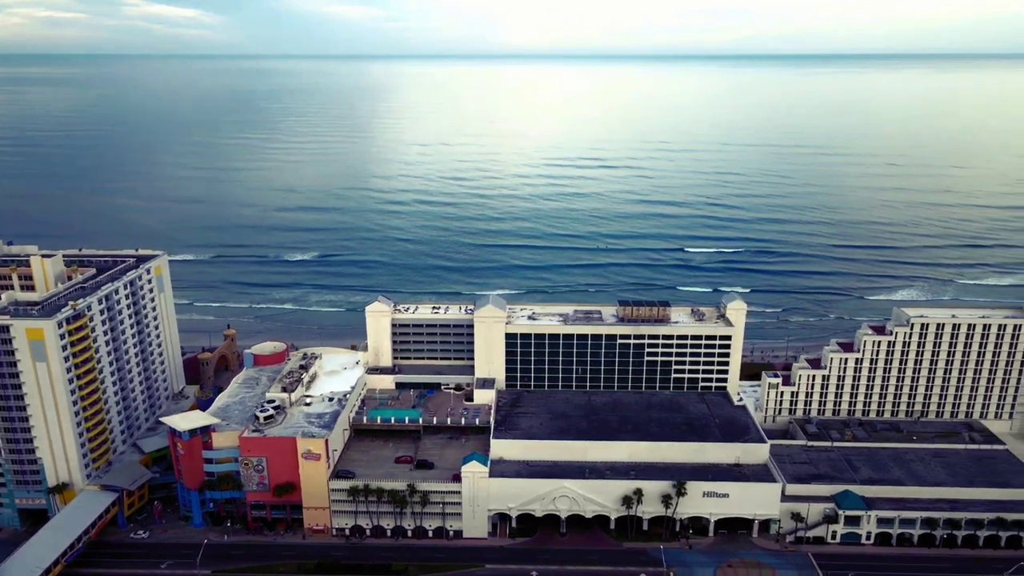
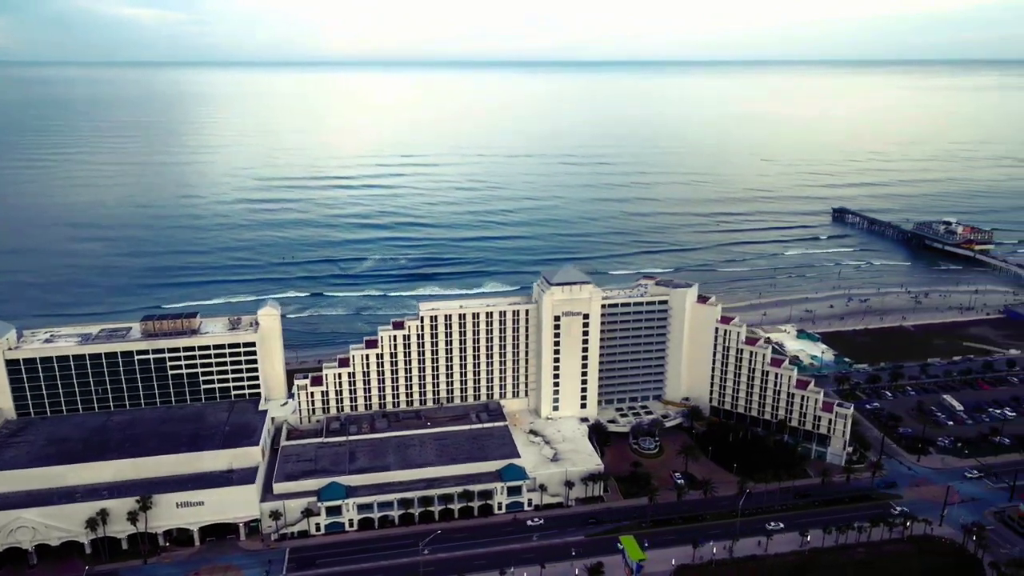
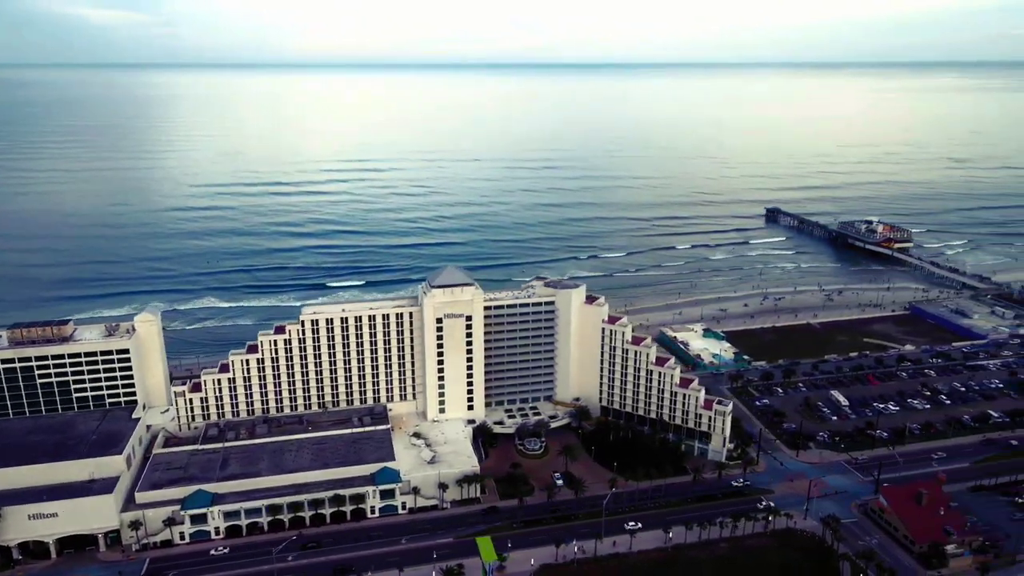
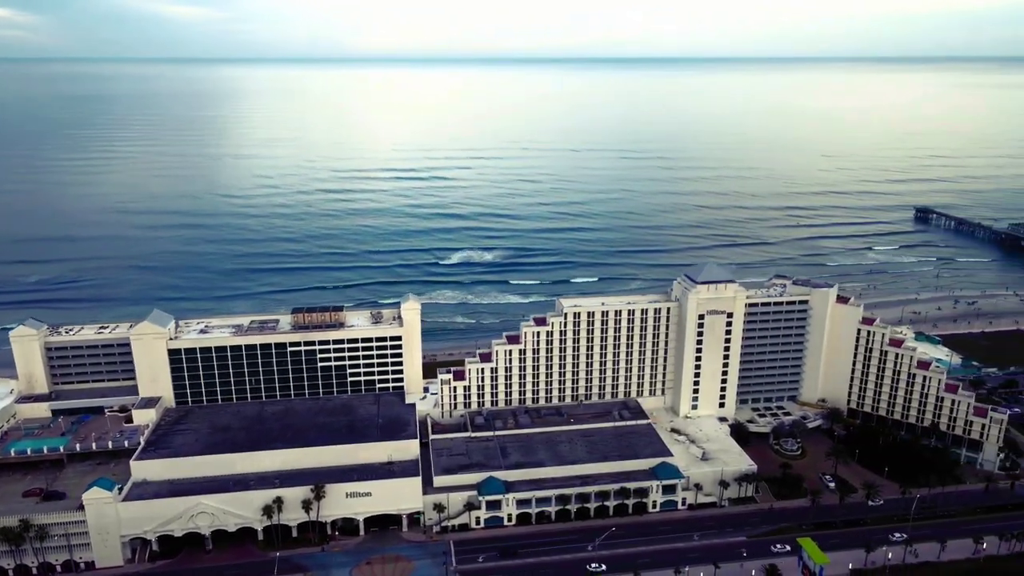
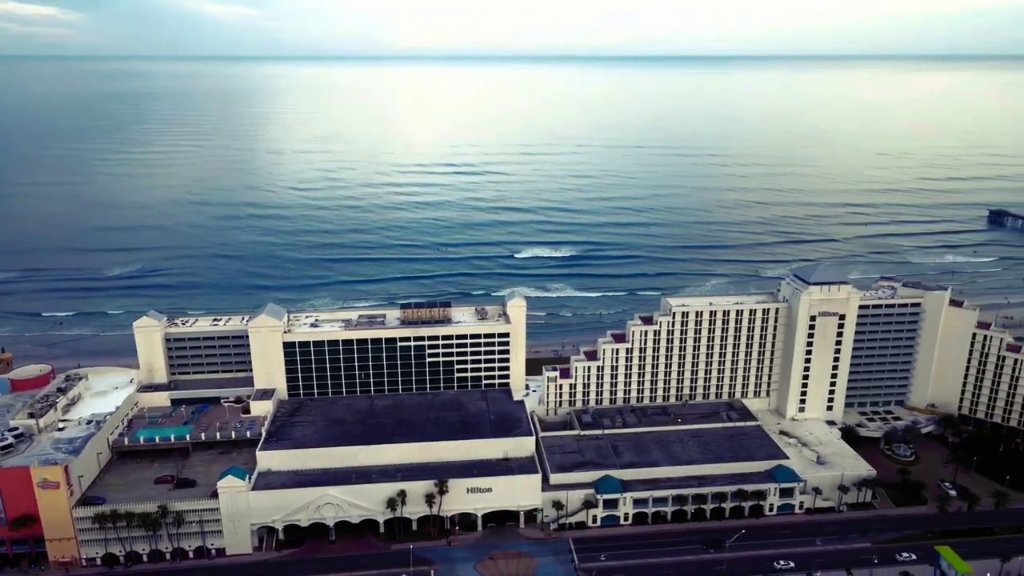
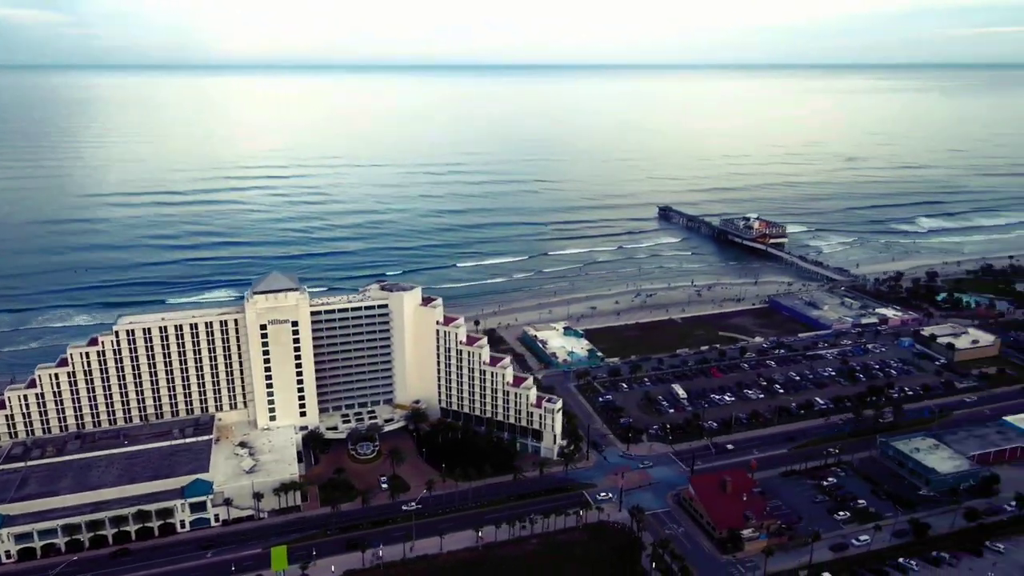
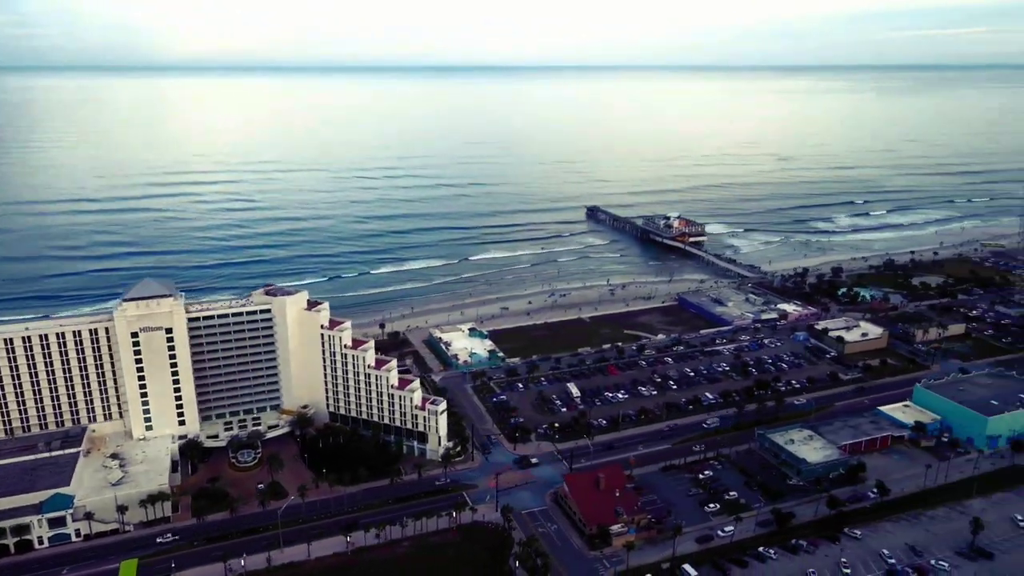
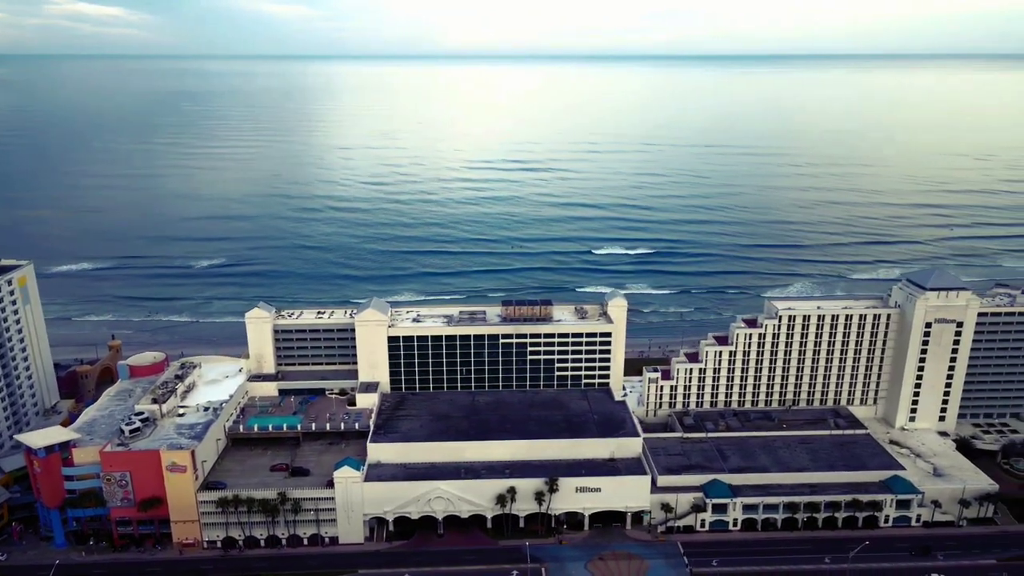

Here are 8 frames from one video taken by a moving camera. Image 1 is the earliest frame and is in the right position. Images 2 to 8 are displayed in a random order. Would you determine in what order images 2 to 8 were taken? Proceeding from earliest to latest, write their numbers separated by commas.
8, 5, 4, 2, 3, 6, 7
